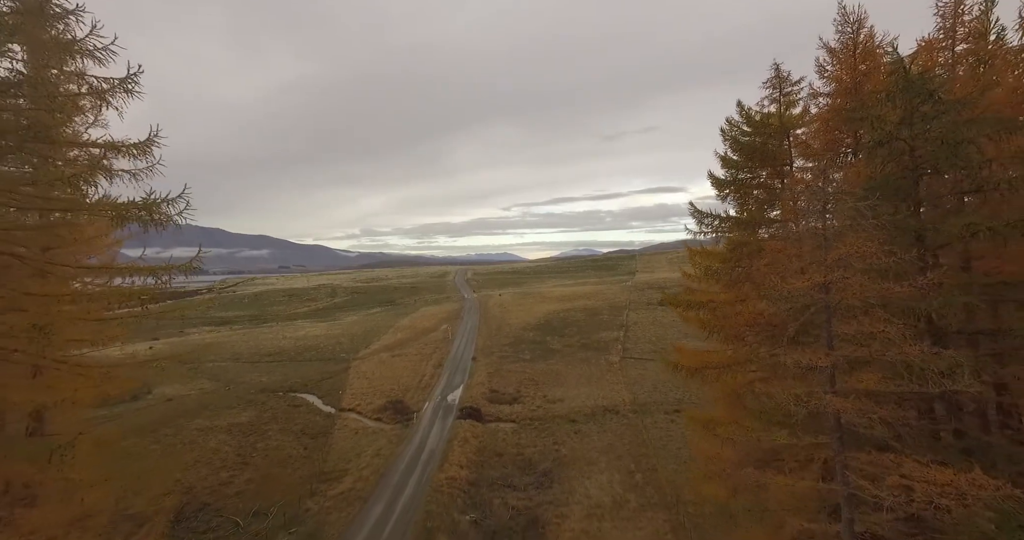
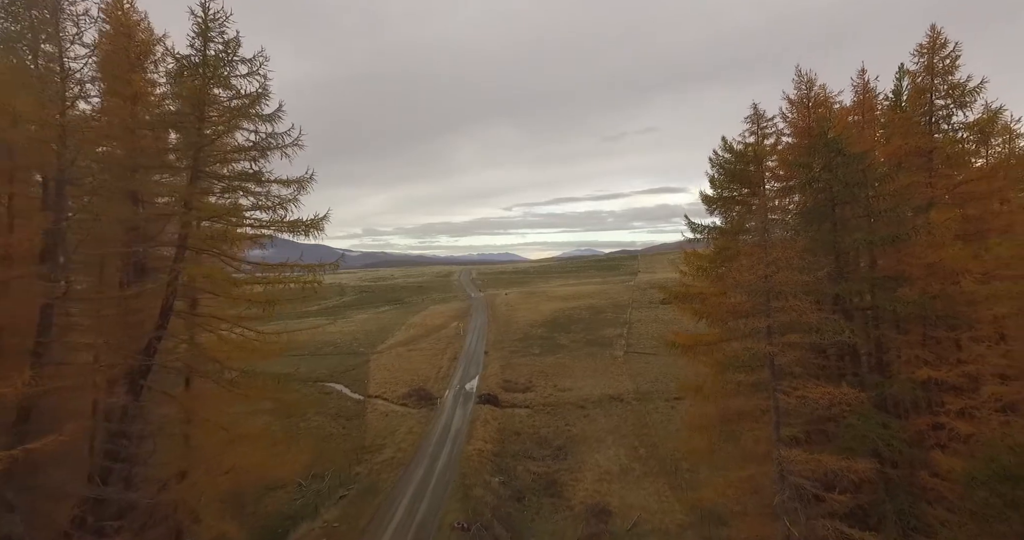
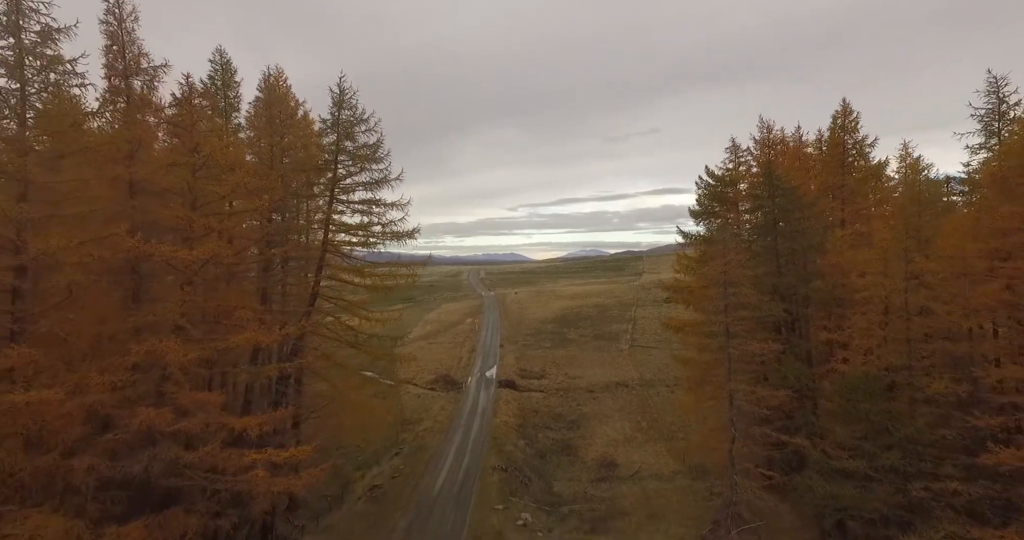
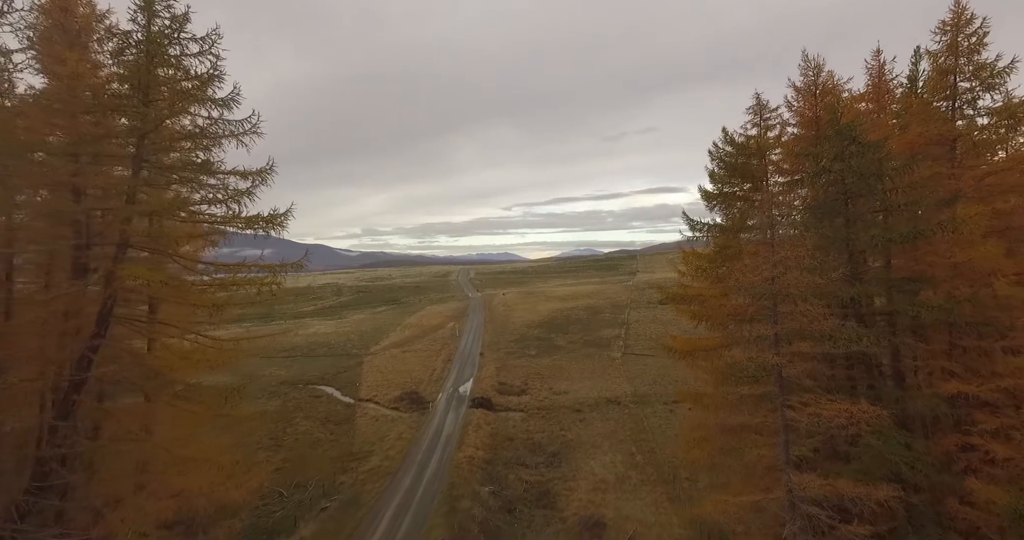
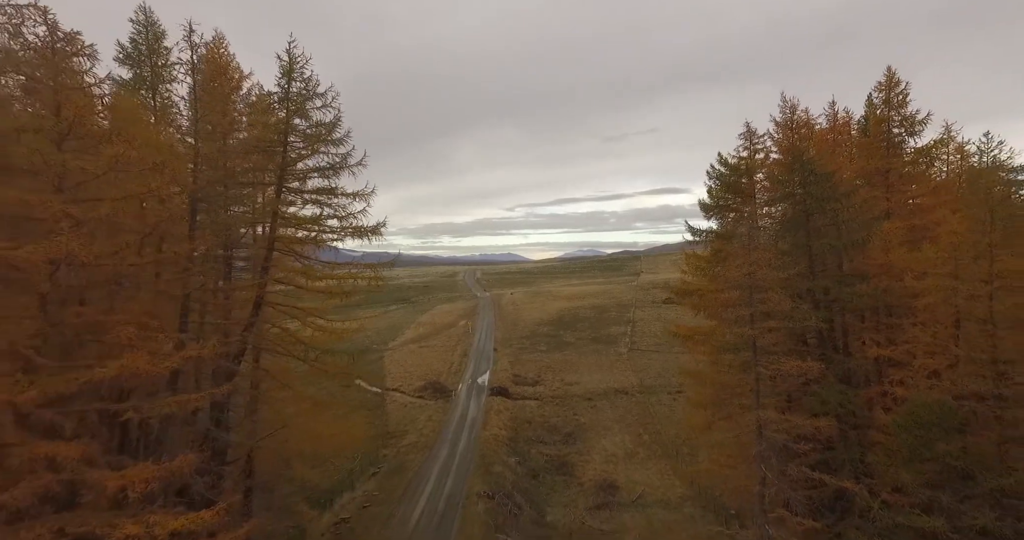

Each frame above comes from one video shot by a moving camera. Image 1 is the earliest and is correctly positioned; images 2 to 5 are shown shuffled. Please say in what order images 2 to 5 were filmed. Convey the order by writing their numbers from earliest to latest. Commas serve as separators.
4, 2, 5, 3
